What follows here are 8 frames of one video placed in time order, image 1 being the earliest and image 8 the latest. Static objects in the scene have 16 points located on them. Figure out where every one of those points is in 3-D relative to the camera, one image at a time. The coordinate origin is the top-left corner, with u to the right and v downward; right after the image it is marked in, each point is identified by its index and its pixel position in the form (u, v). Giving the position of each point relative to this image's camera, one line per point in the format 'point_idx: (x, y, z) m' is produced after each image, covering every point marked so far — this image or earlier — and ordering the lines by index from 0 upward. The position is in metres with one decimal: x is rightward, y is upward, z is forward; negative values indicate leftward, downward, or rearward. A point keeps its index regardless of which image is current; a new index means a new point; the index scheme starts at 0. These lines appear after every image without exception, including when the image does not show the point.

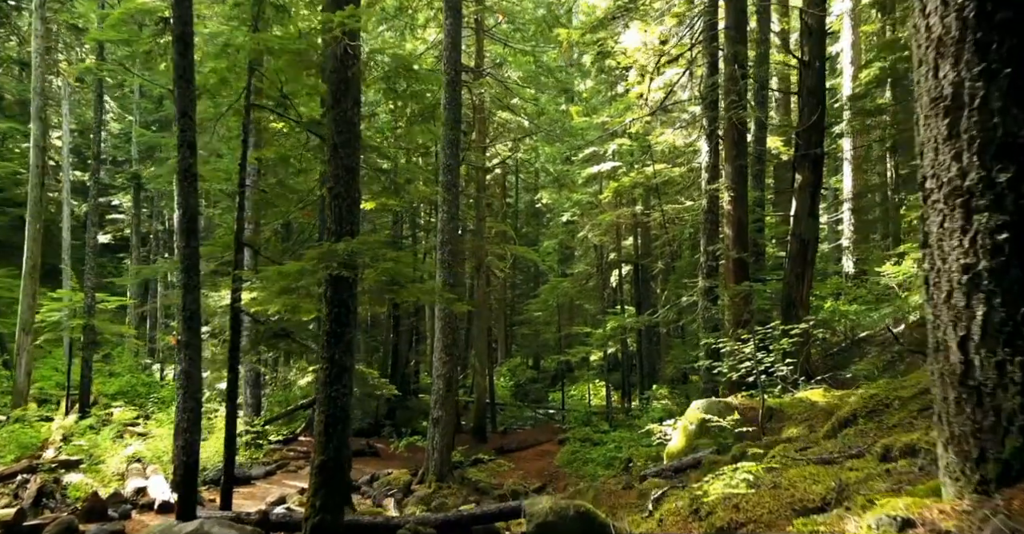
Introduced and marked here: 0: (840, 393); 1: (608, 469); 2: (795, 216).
0: (+3.9, -1.5, +10.1) m
1: (+2.1, -4.4, +18.5) m
2: (+4.5, +0.8, +13.7) m
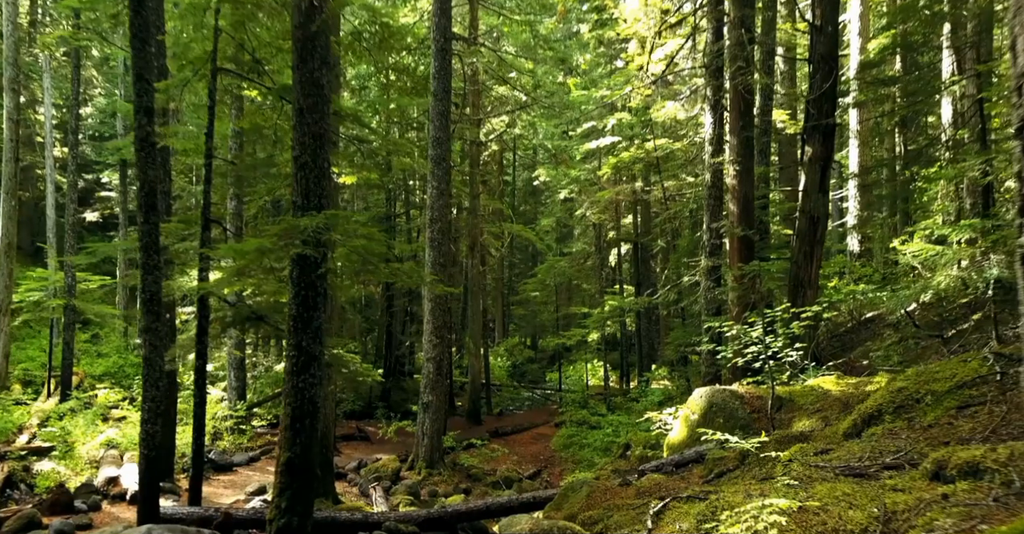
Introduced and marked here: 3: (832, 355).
0: (+3.8, -1.3, +9.4) m
1: (+1.9, -3.9, +17.8) m
2: (+4.4, +1.2, +12.9) m
3: (+5.6, -1.6, +15.1) m
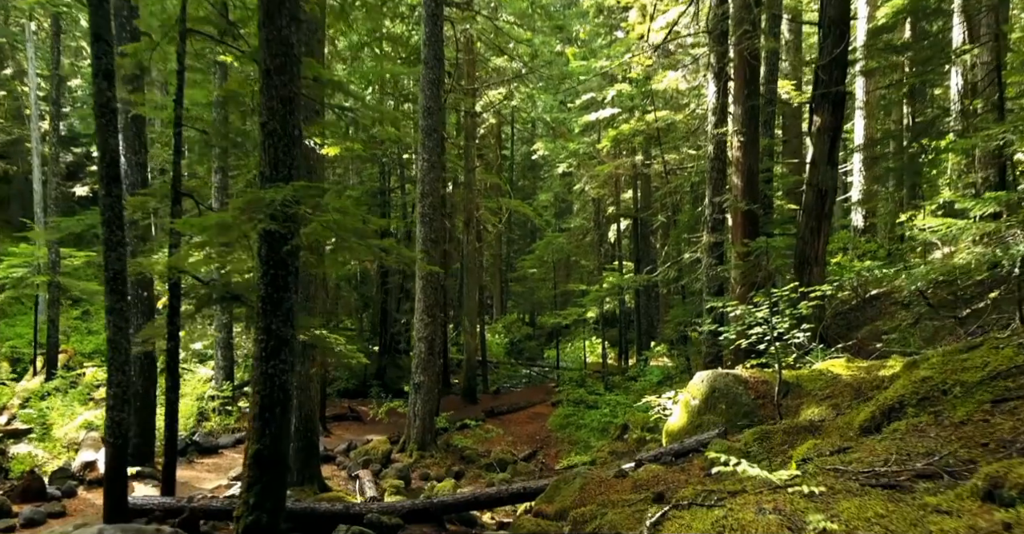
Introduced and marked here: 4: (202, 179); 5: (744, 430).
0: (+3.7, -1.0, +8.8) m
1: (+1.8, -3.4, +17.3) m
2: (+4.3, +1.5, +12.2) m
3: (+5.5, -1.2, +14.5) m
4: (-5.0, +1.4, +13.7) m
5: (+2.3, -1.7, +8.6) m
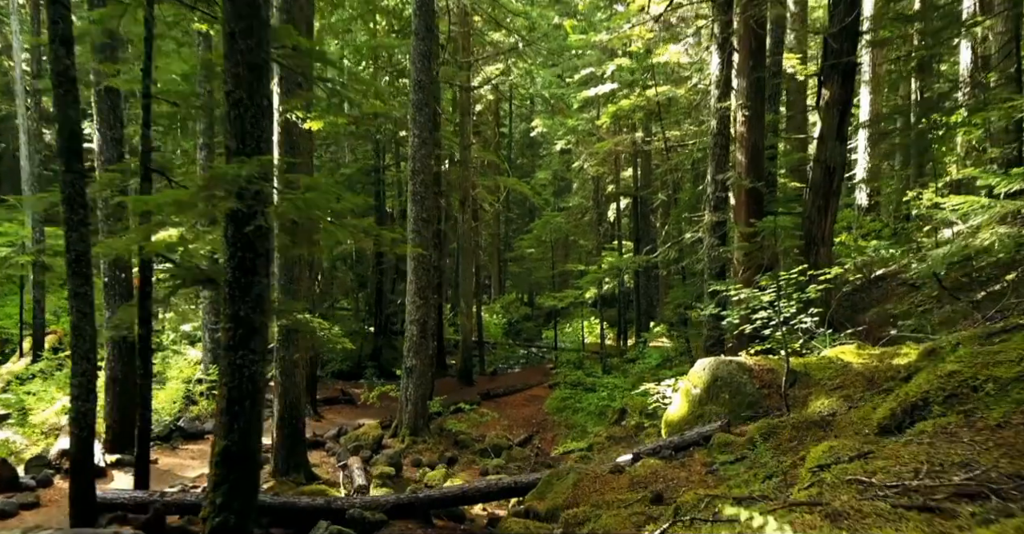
0: (+3.6, -0.8, +8.3) m
1: (+1.7, -3.0, +16.9) m
2: (+4.2, +1.8, +11.7) m
3: (+5.4, -0.8, +14.0) m
4: (-5.1, +1.7, +13.1) m
5: (+2.2, -1.5, +8.1) m
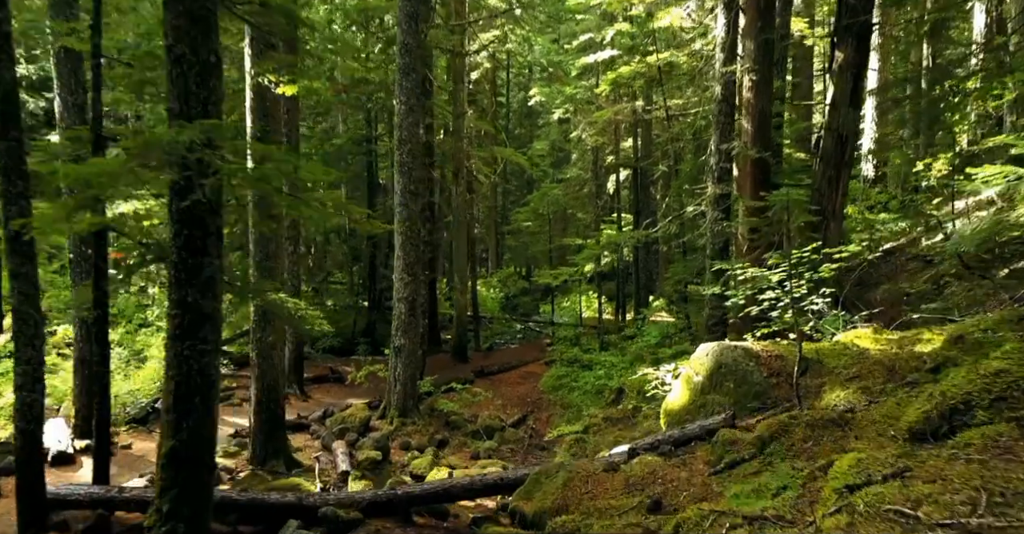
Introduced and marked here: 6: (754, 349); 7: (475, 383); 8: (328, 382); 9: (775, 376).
0: (+3.5, -0.6, +7.6) m
1: (+1.6, -2.5, +16.3) m
2: (+4.1, +2.1, +10.9) m
3: (+5.3, -0.4, +13.3) m
4: (-5.2, +2.1, +12.3) m
5: (+2.1, -1.3, +7.4) m
6: (+2.3, -0.8, +7.9) m
7: (-0.8, -2.7, +19.6) m
8: (-3.9, -2.5, +18.2) m
9: (+2.4, -1.0, +7.7) m
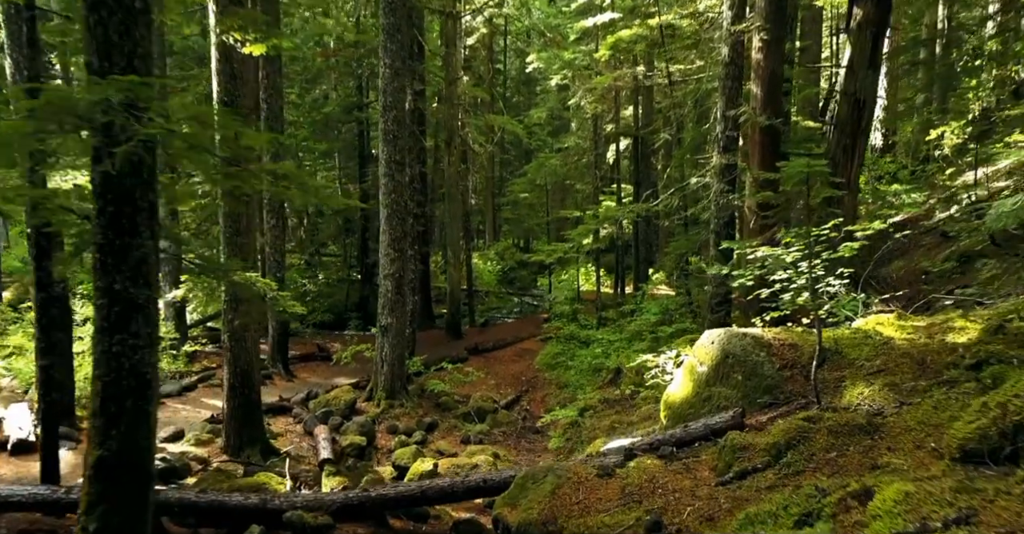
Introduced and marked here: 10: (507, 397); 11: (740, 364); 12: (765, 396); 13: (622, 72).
0: (+3.3, -0.5, +6.9) m
1: (+1.5, -2.1, +15.6) m
2: (+4.0, +2.3, +10.0) m
3: (+5.2, -0.1, +12.5) m
4: (-5.3, +2.4, +11.5) m
5: (+2.0, -1.1, +6.7) m
6: (+2.1, -0.6, +7.2) m
7: (-1.0, -2.1, +18.9) m
8: (-4.0, -1.9, +17.5) m
9: (+2.3, -0.8, +6.9) m
10: (-0.1, -2.5, +16.1) m
11: (+1.9, -0.8, +7.0) m
12: (+2.0, -1.0, +6.8) m
13: (+2.3, +4.2, +18.1) m
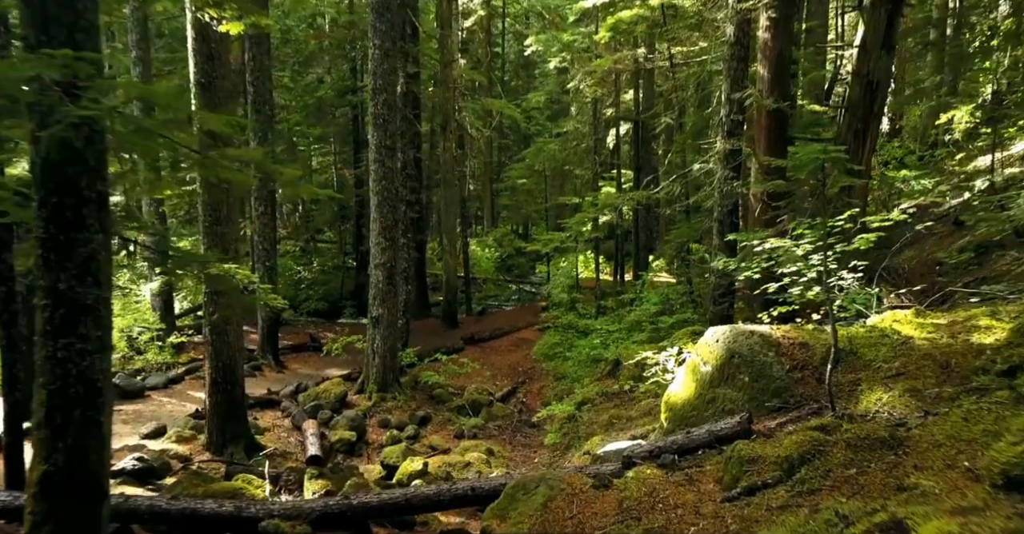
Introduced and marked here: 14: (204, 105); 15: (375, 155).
0: (+3.3, -0.4, +6.4) m
1: (+1.4, -1.9, +15.1) m
2: (+3.9, +2.5, +9.5) m
3: (+5.1, +0.1, +12.1) m
4: (-5.4, +2.5, +11.0) m
5: (+1.9, -1.1, +6.2) m
6: (+2.1, -0.5, +6.7) m
7: (-1.0, -1.8, +18.4) m
8: (-4.1, -1.7, +17.1) m
9: (+2.2, -0.8, +6.5) m
10: (-0.2, -2.2, +15.7) m
11: (+1.8, -0.7, +6.5) m
12: (+1.9, -1.0, +6.3) m
13: (+2.3, +4.4, +17.6) m
14: (-3.4, +1.8, +9.5) m
15: (-2.1, +1.8, +13.3) m
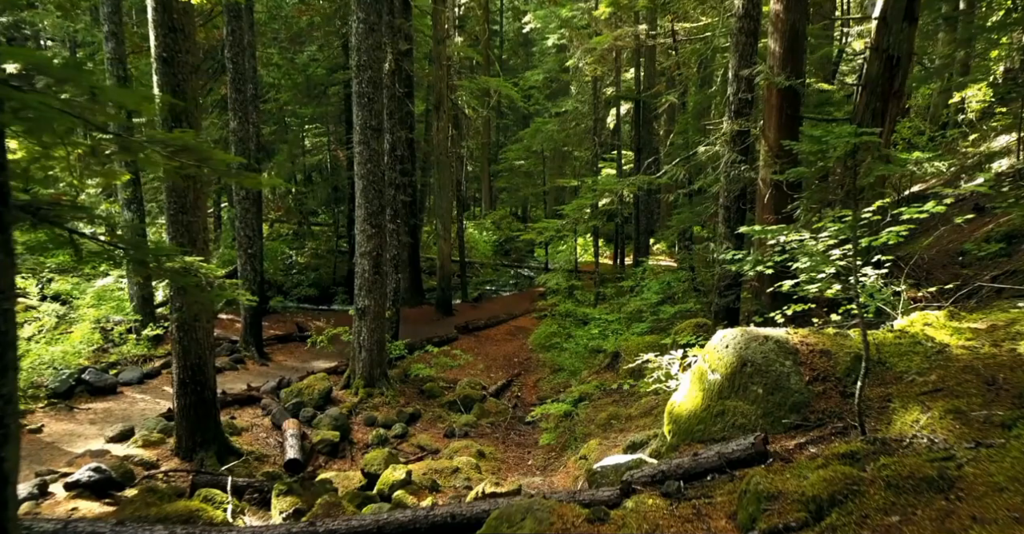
0: (+3.2, -0.4, +5.7) m
1: (+1.3, -1.7, +14.4) m
2: (+3.8, +2.5, +8.7) m
3: (+5.0, +0.2, +11.3) m
4: (-5.5, +2.6, +10.2) m
5: (+1.8, -1.1, +5.5) m
6: (+2.0, -0.5, +6.0) m
7: (-1.1, -1.5, +17.7) m
8: (-4.2, -1.4, +16.4) m
9: (+2.1, -0.8, +5.8) m
10: (-0.3, -2.0, +15.0) m
11: (+1.7, -0.7, +5.8) m
12: (+1.8, -1.0, +5.6) m
13: (+2.1, +4.7, +16.7) m
14: (-3.6, +1.9, +8.8) m
15: (-2.2, +1.9, +12.5) m
